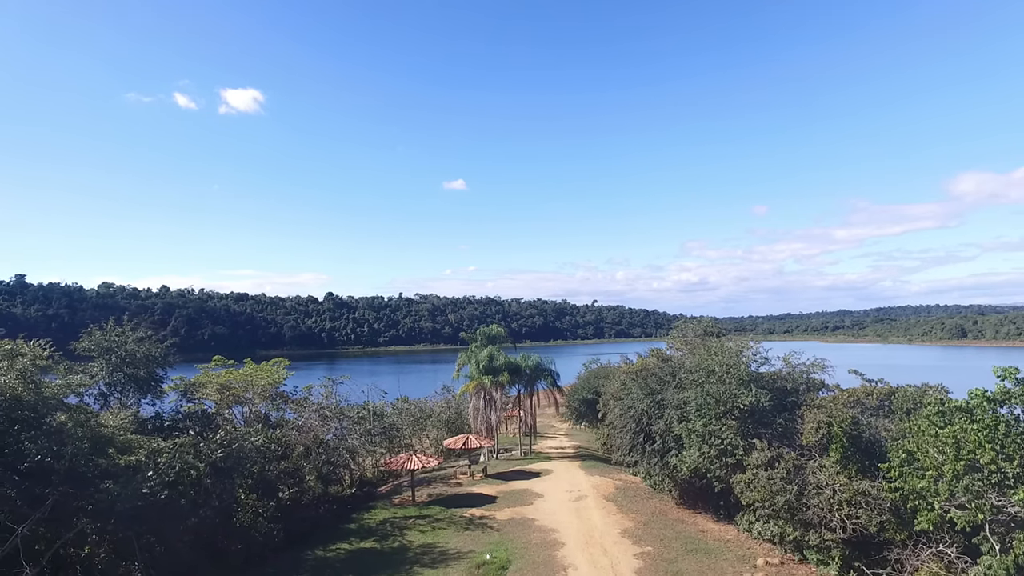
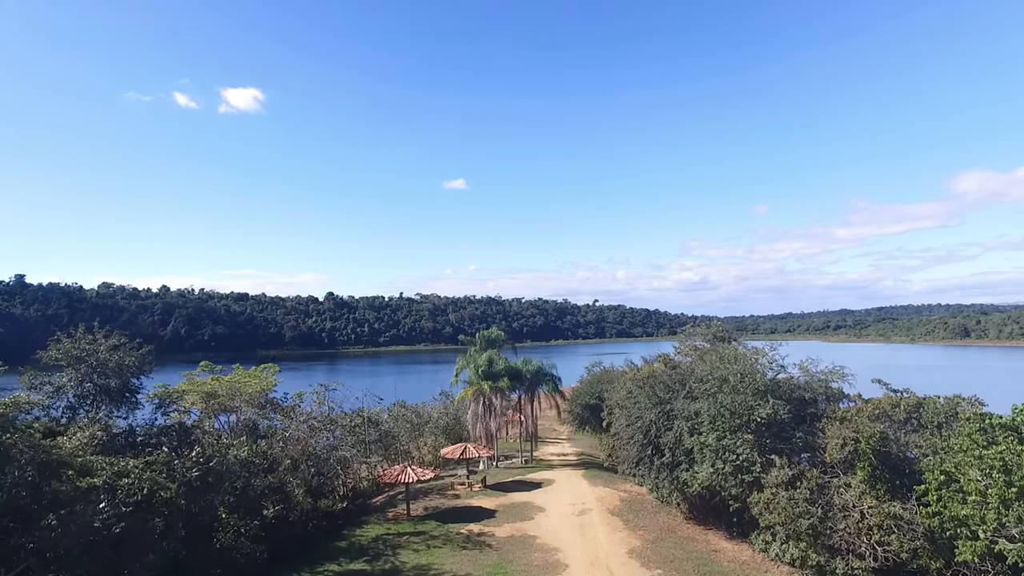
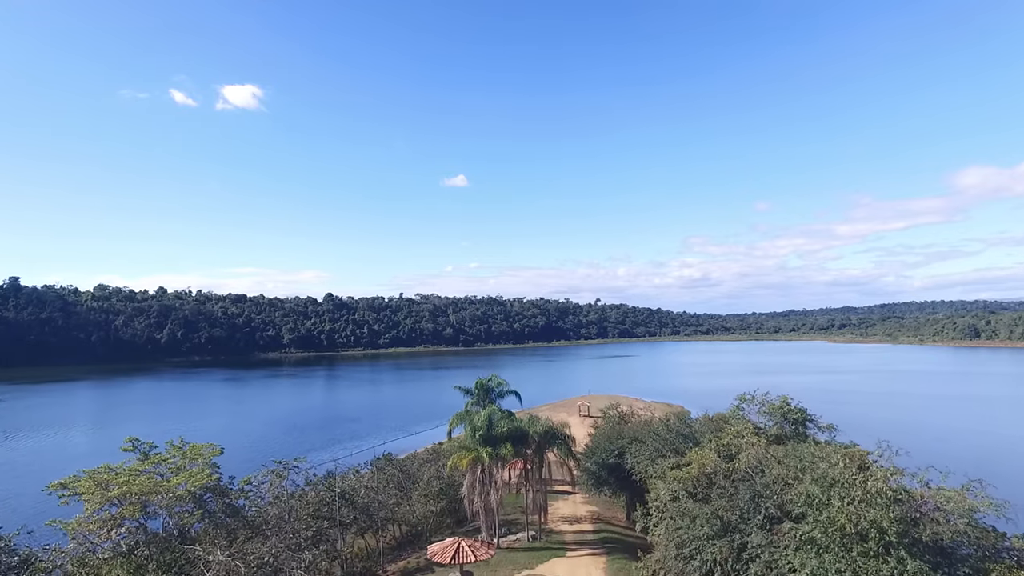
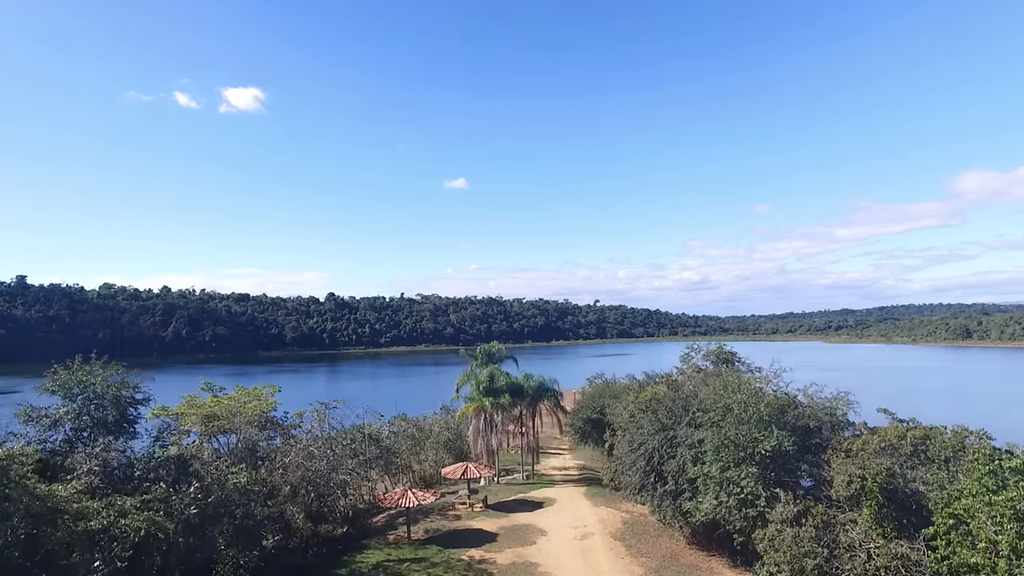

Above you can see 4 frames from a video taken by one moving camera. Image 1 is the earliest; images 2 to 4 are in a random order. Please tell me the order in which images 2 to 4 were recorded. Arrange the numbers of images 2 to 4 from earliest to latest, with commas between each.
2, 4, 3
